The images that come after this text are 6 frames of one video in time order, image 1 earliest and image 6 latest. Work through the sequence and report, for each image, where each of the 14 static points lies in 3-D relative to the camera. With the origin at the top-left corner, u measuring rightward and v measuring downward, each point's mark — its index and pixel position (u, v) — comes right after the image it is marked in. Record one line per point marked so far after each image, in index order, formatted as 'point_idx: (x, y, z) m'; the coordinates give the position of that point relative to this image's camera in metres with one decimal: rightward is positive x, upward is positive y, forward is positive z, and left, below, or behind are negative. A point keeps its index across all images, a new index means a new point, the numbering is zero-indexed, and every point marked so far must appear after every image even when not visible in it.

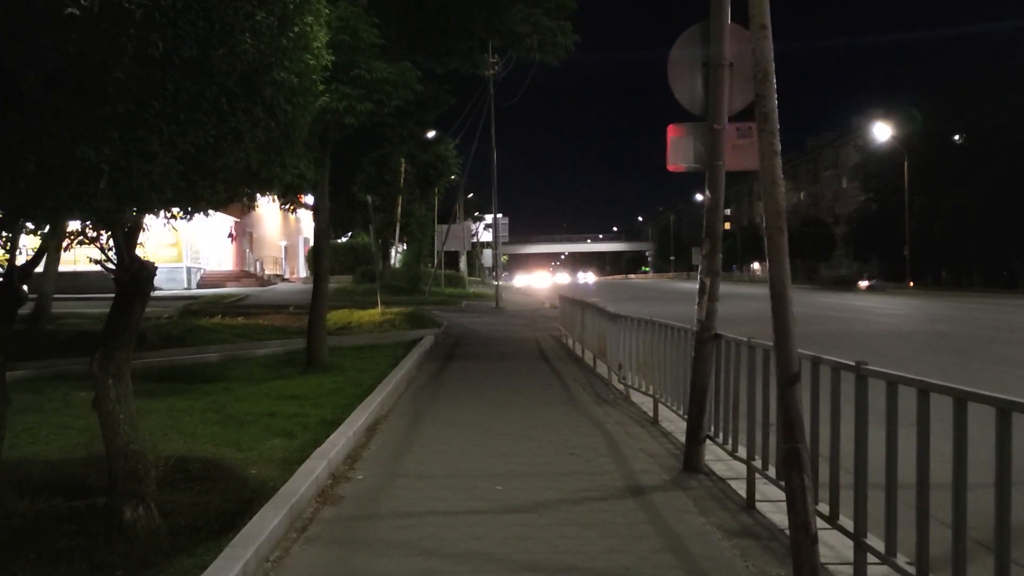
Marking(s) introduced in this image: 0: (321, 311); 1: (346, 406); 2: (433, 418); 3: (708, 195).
0: (-3.0, -0.4, +15.3) m
1: (-2.0, -1.4, +11.4) m
2: (-0.9, -1.5, +10.7) m
3: (+1.5, +0.7, +7.4) m
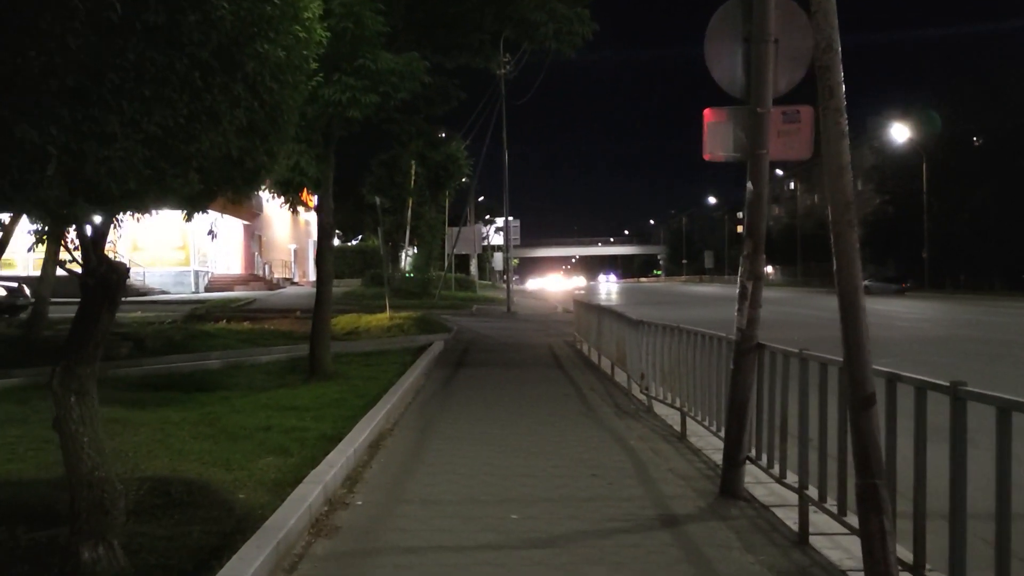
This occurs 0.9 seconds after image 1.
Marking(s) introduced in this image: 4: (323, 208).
0: (-2.8, -0.4, +14.6) m
1: (-1.8, -1.4, +10.6) m
2: (-0.7, -1.5, +10.0) m
3: (+1.6, +0.7, +6.6) m
4: (-2.8, +1.2, +14.4) m
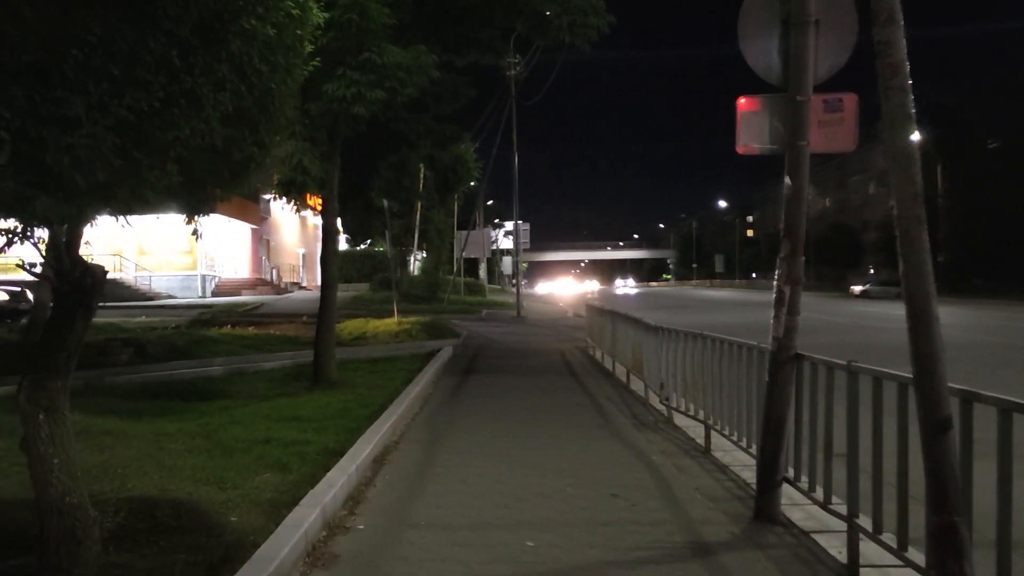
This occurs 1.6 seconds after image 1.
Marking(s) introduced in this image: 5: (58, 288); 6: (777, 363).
0: (-2.7, -0.5, +14.0) m
1: (-1.7, -1.5, +10.0) m
2: (-0.6, -1.6, +9.4) m
3: (+1.7, +0.7, +6.0) m
4: (-2.7, +1.1, +13.9) m
5: (-2.4, 0.0, +5.2) m
6: (+1.7, -0.5, +6.1) m
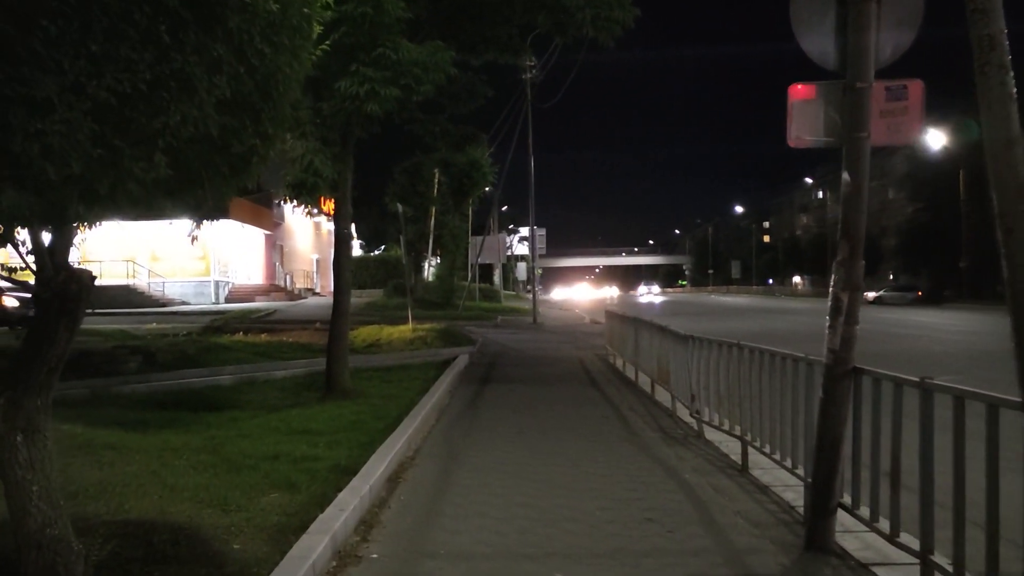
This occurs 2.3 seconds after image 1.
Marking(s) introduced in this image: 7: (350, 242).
0: (-2.4, -0.6, +13.5) m
1: (-1.4, -1.6, +9.5) m
2: (-0.4, -1.6, +8.8) m
3: (+1.9, +0.6, +5.4) m
4: (-2.4, +1.0, +13.4) m
5: (-2.3, 0.0, +4.6) m
6: (+1.9, -0.5, +5.5) m
7: (-2.3, +0.6, +13.4) m
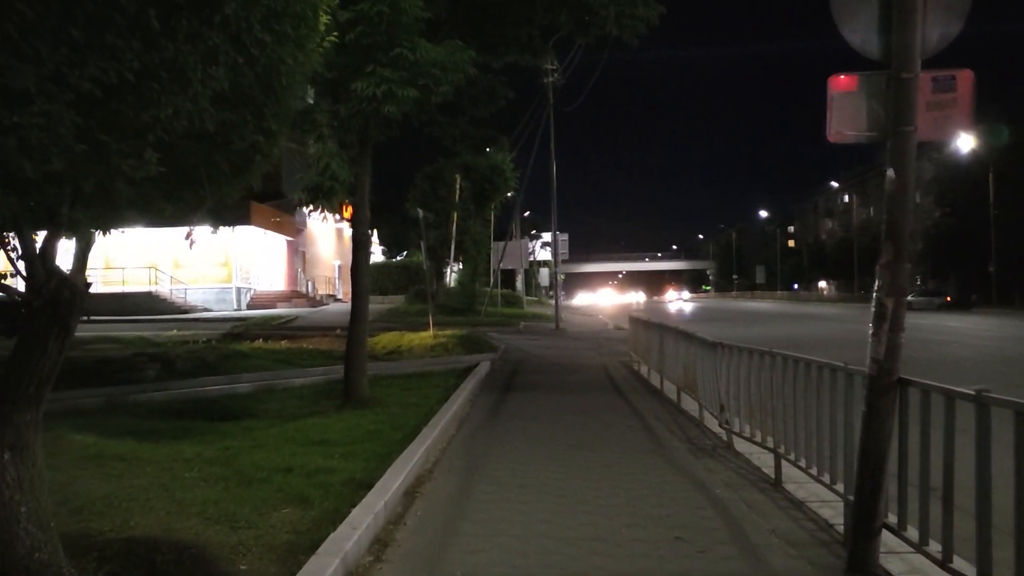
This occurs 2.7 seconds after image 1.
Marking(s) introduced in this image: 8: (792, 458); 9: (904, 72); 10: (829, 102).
0: (-2.1, -0.7, +13.2) m
1: (-1.2, -1.6, +9.2) m
2: (-0.2, -1.7, +8.5) m
3: (+2.0, +0.6, +5.1) m
4: (-2.1, +1.0, +13.1) m
5: (-2.2, -0.1, +4.4) m
6: (+2.0, -0.5, +5.1) m
7: (-2.0, +0.6, +13.2) m
8: (+2.3, -1.4, +7.7) m
9: (+2.0, +1.1, +5.0) m
10: (+1.7, +1.0, +5.3) m
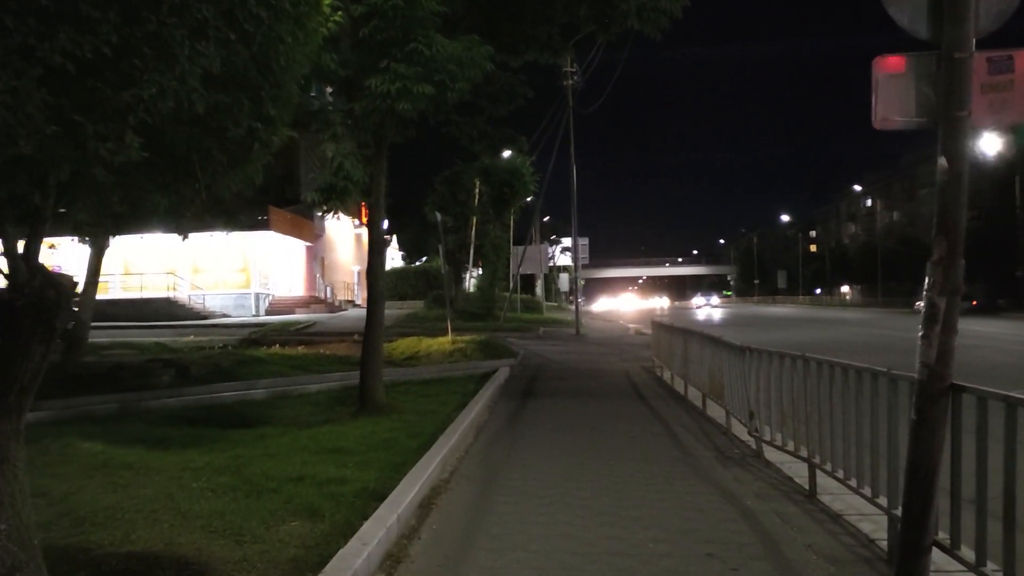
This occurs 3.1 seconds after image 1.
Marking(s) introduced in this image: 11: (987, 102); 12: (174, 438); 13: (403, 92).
0: (-1.8, -0.7, +12.9) m
1: (-1.0, -1.6, +8.9) m
2: (0.0, -1.7, +8.2) m
3: (+2.1, +0.6, +4.7) m
4: (-1.8, +0.9, +12.8) m
5: (-2.1, -0.1, +4.1) m
6: (+2.1, -0.5, +4.7) m
7: (-1.7, +0.5, +12.8) m
8: (+2.4, -1.4, +7.3) m
9: (+2.1, +1.1, +4.6) m
10: (+1.8, +1.0, +4.9) m
11: (+2.3, +0.9, +4.7) m
12: (-3.9, -1.7, +11.0) m
13: (-1.1, +2.1, +10.1) m
